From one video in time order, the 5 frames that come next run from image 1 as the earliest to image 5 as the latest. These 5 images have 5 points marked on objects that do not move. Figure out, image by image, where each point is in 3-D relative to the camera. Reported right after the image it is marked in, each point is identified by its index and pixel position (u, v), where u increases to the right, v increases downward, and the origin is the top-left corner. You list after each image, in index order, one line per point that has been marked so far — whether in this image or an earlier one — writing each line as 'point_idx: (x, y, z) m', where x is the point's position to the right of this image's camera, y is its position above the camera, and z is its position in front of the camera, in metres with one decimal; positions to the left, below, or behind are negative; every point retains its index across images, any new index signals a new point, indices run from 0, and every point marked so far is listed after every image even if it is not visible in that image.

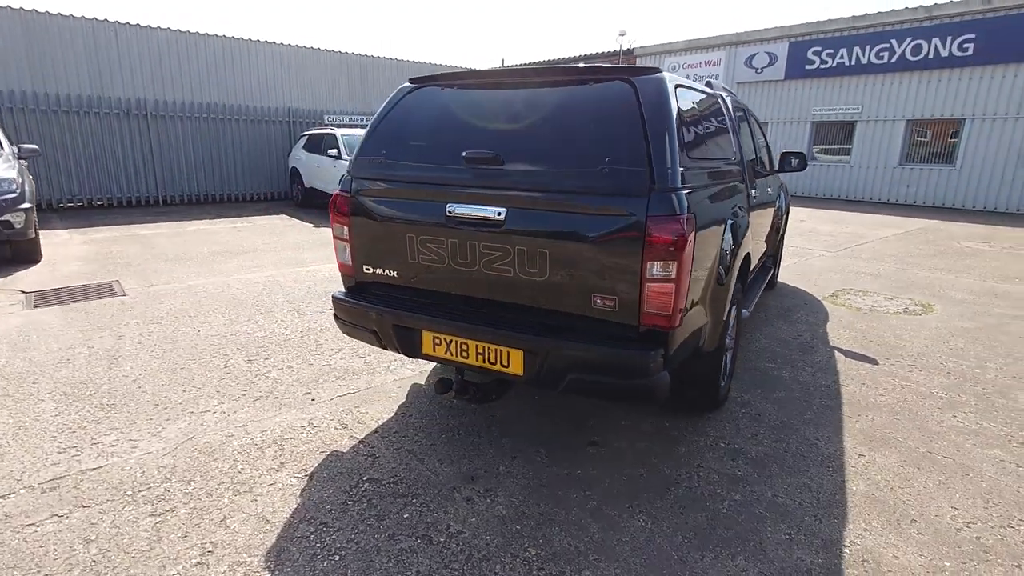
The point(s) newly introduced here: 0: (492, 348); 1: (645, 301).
0: (-0.1, -0.3, +2.6) m
1: (+0.6, -0.1, +2.3) m
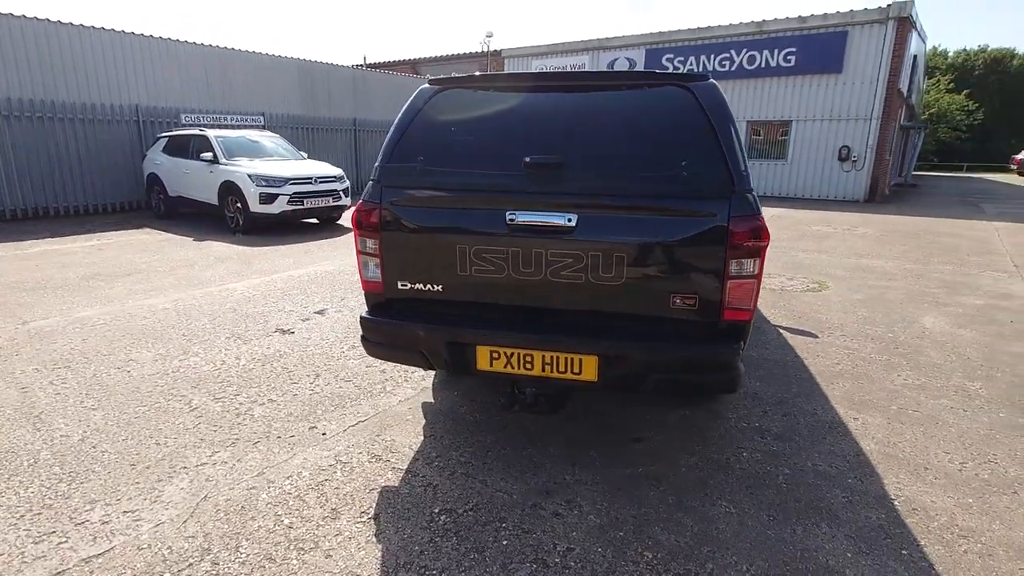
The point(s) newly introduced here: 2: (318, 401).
0: (+0.2, -0.3, +2.5) m
1: (+0.9, 0.0, +2.4) m
2: (-1.2, -0.7, +3.5) m
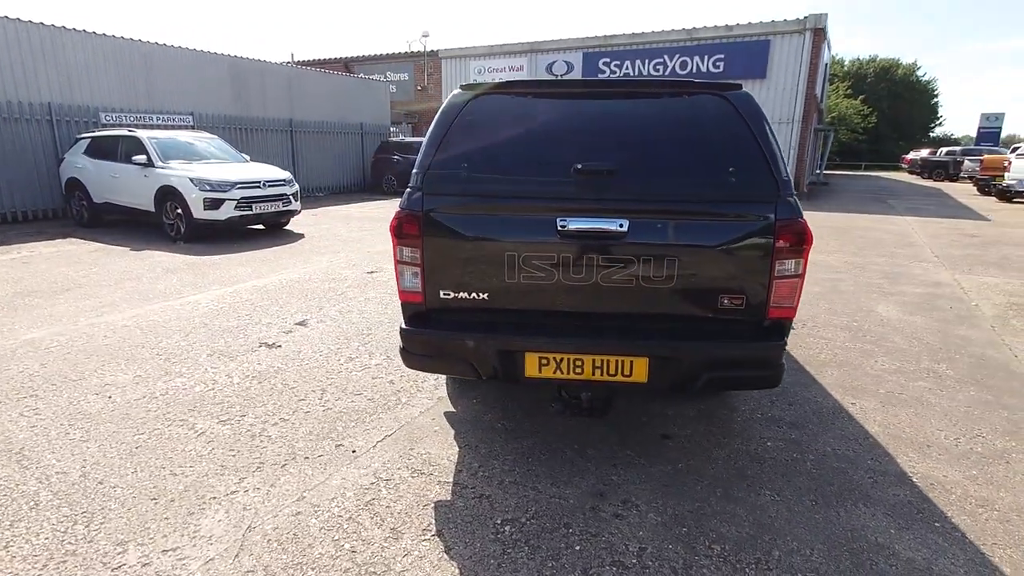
0: (+0.5, -0.3, +2.6) m
1: (+1.2, 0.0, +2.5) m
2: (-1.1, -0.8, +3.4) m
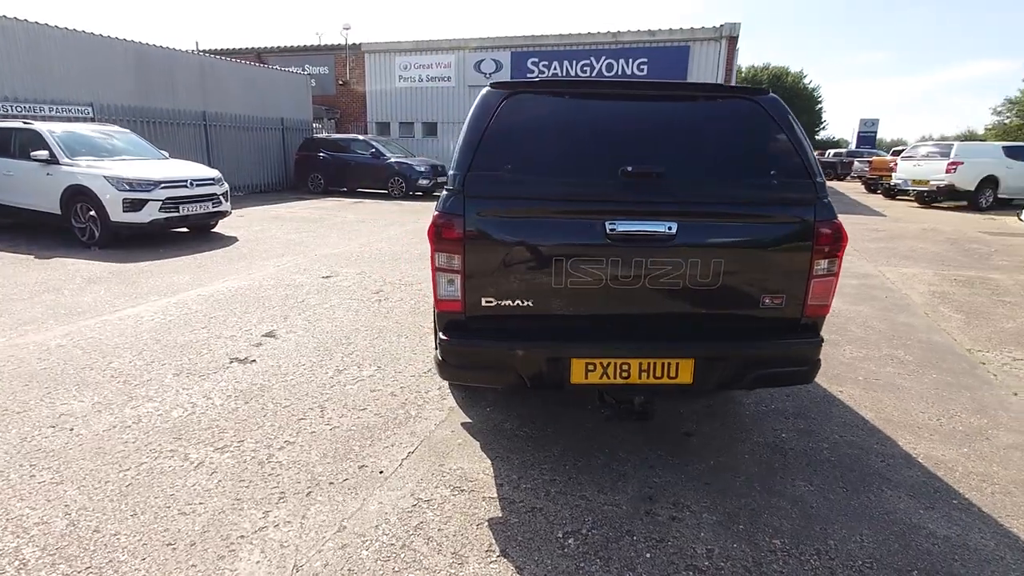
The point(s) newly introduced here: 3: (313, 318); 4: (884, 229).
0: (+0.7, -0.3, +2.6) m
1: (+1.4, 0.0, +2.6) m
2: (-0.9, -0.8, +3.1) m
3: (-1.8, -0.3, +5.2) m
4: (+7.9, +1.3, +11.9) m
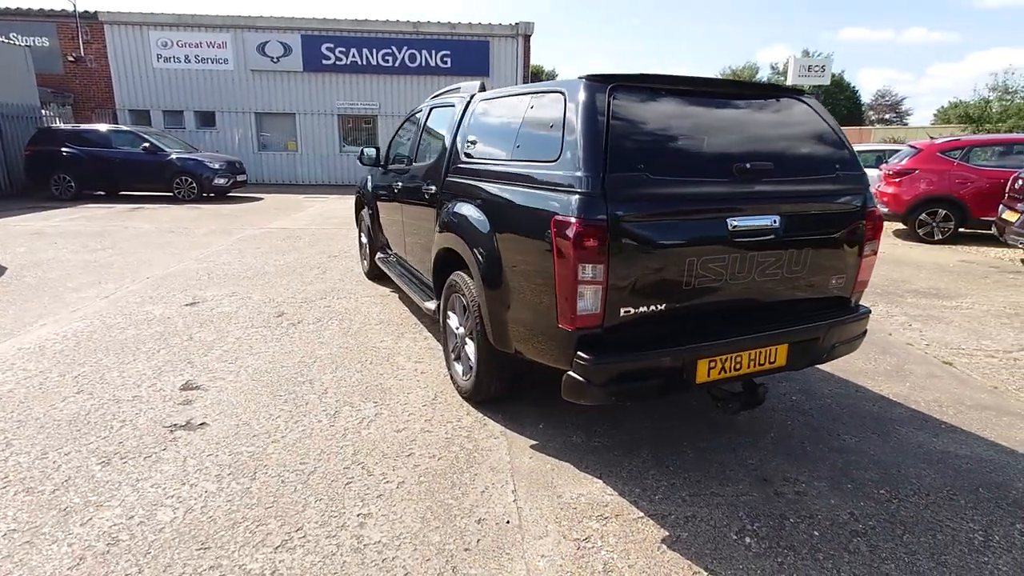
0: (+1.2, -0.3, +2.7) m
1: (+1.8, +0.1, +3.0) m
2: (-0.4, -0.9, +2.6) m
3: (-2.1, -0.5, +4.2) m
4: (+4.2, +2.0, +14.1) m
